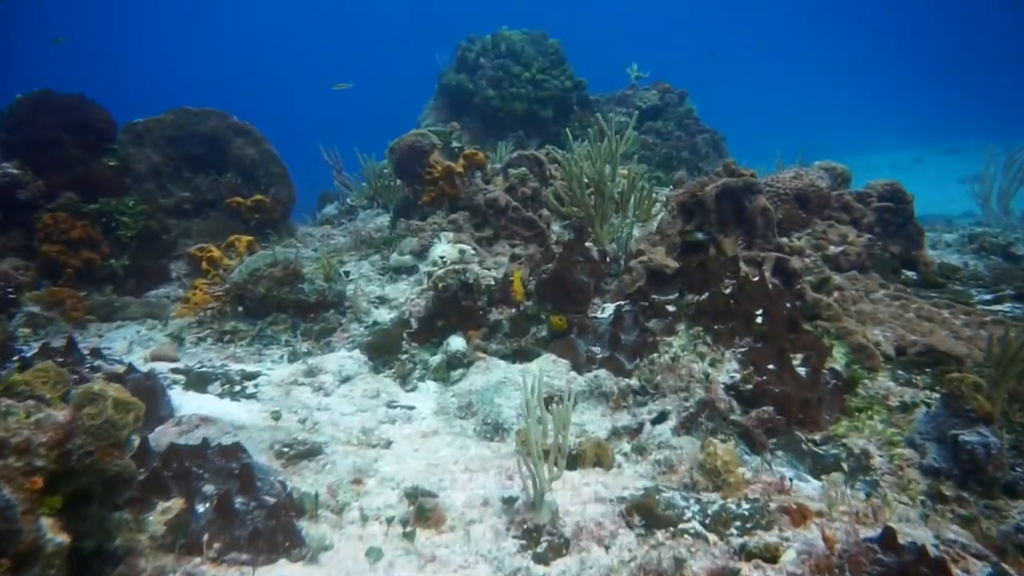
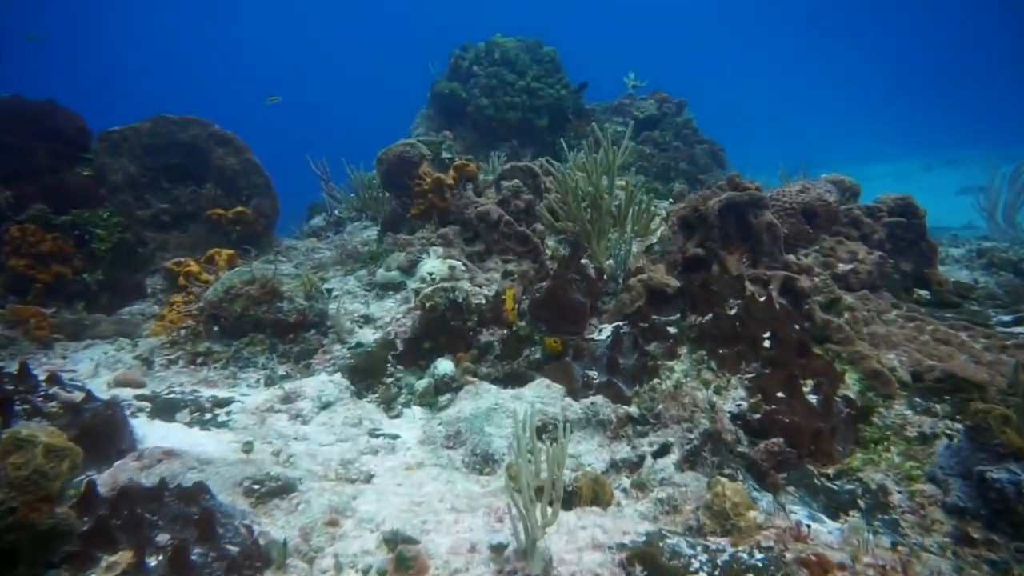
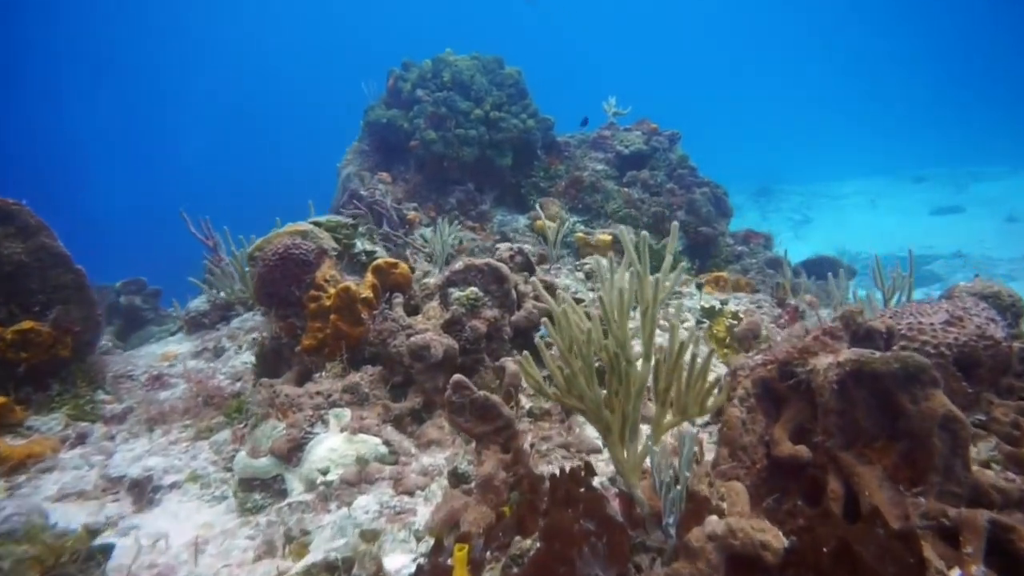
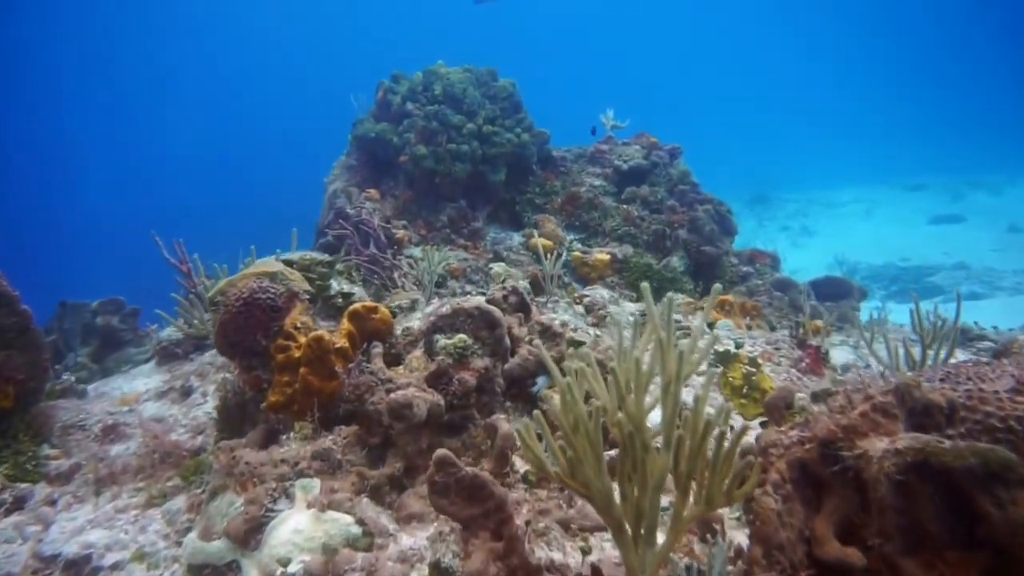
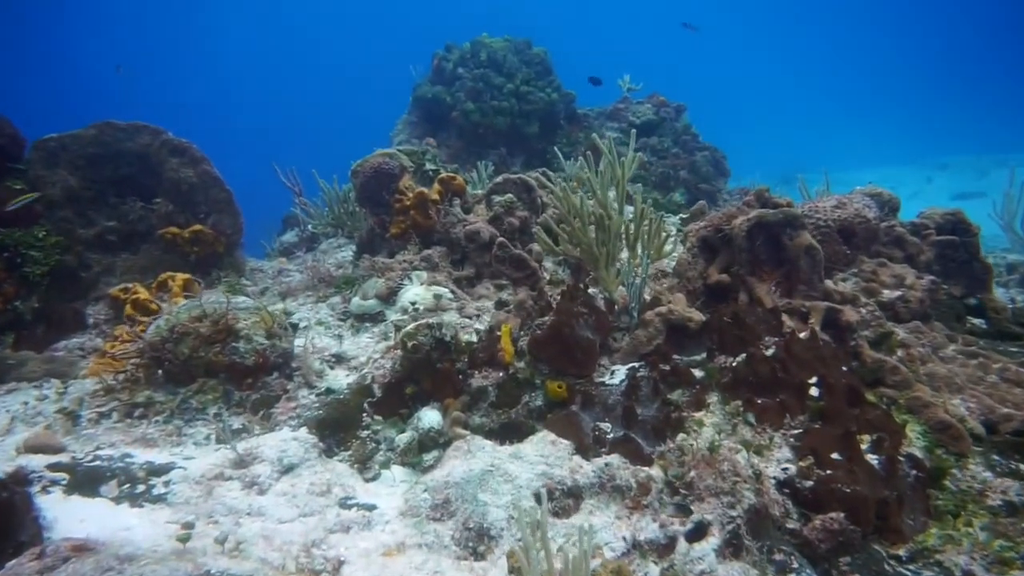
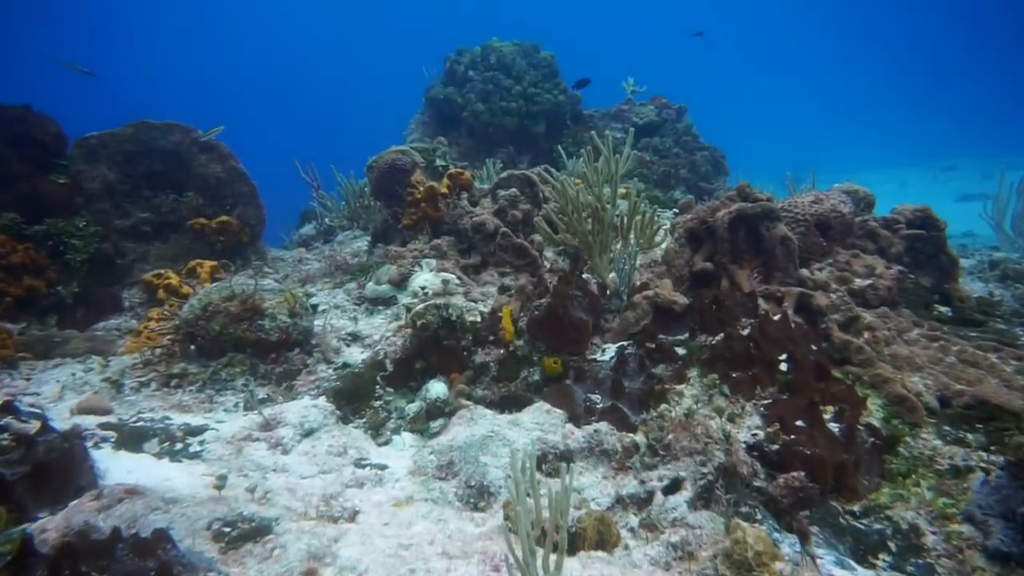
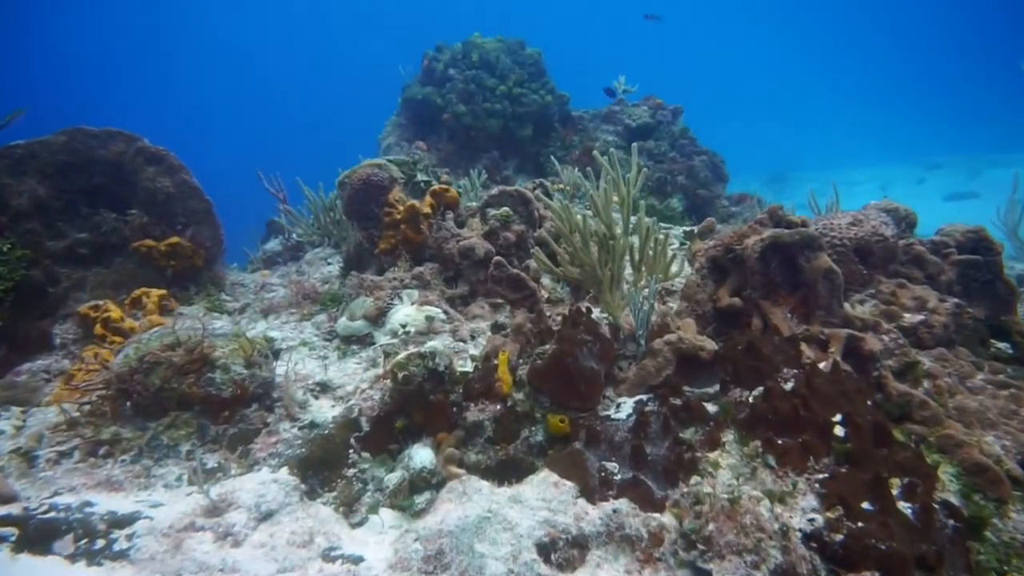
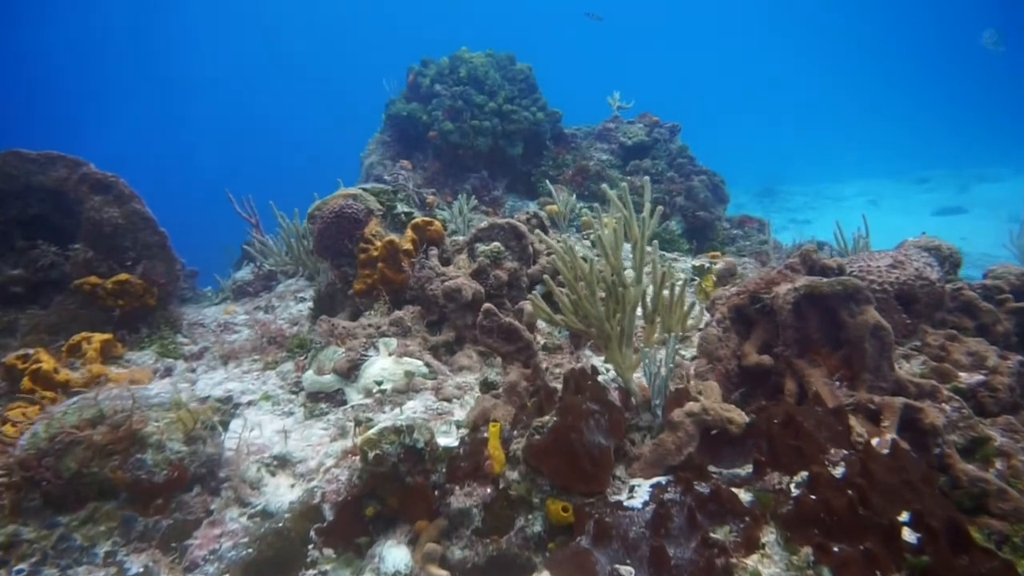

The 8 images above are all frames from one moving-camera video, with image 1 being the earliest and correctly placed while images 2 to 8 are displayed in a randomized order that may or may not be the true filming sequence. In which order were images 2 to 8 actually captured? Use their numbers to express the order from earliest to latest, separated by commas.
2, 6, 5, 7, 8, 3, 4
